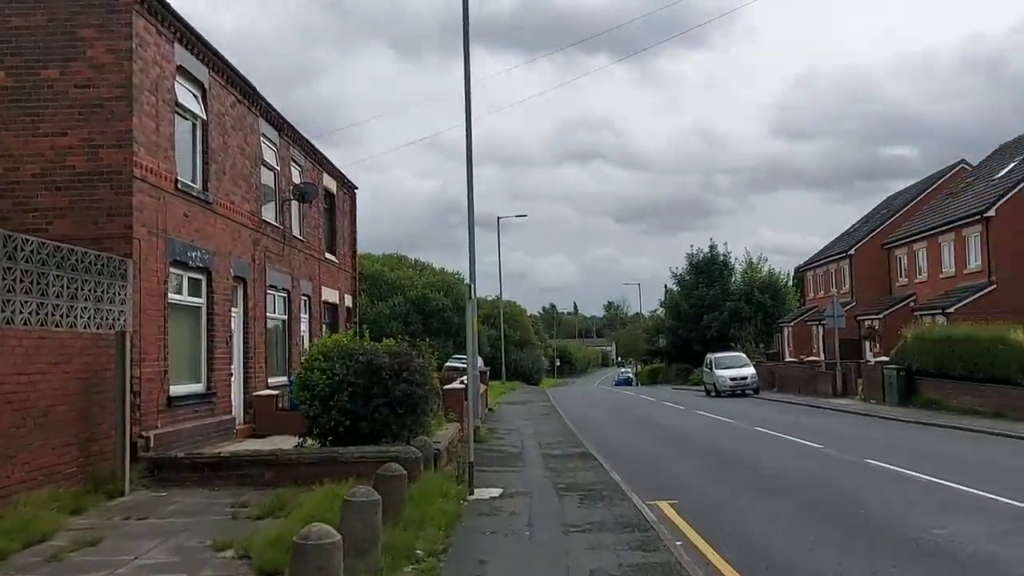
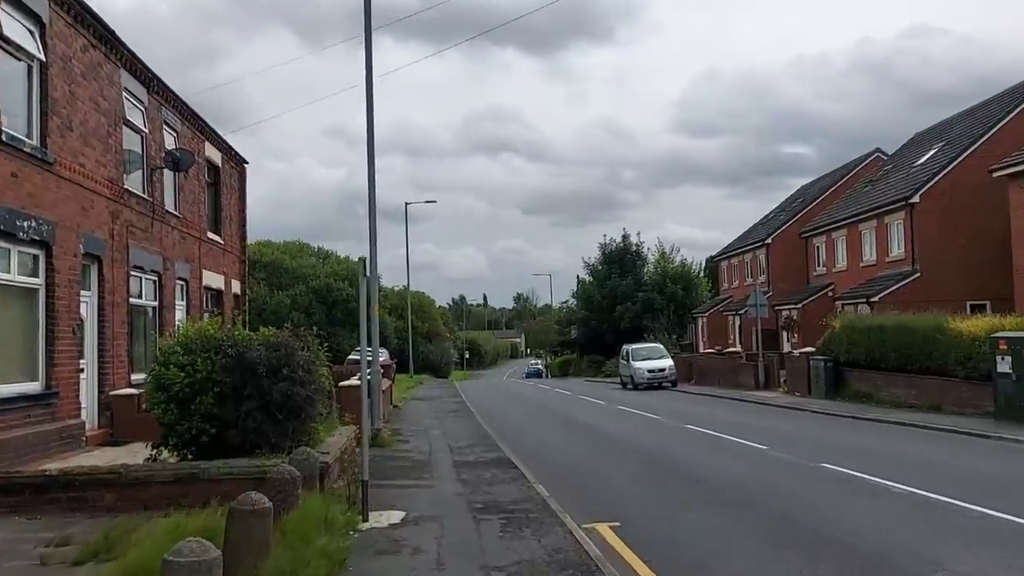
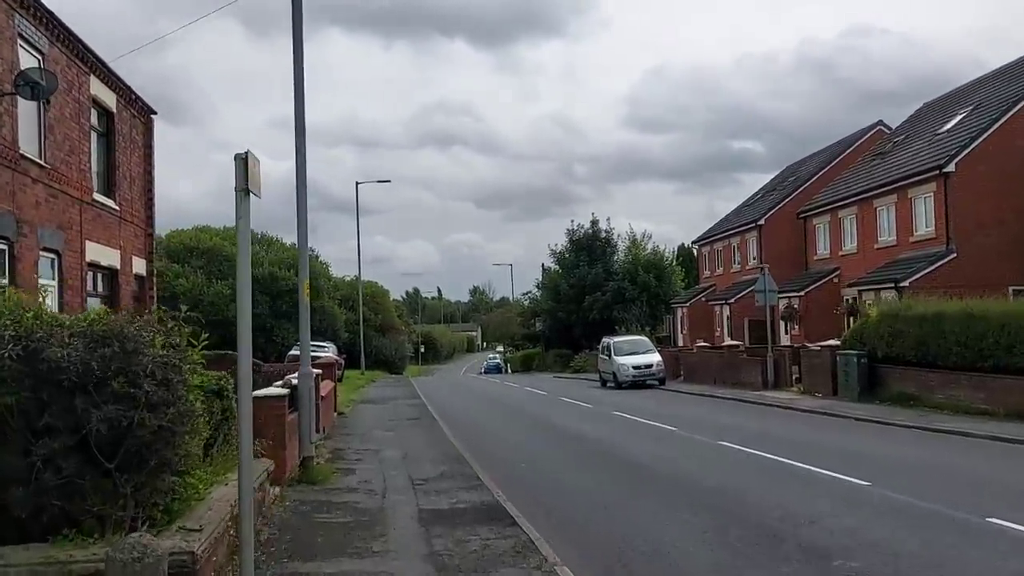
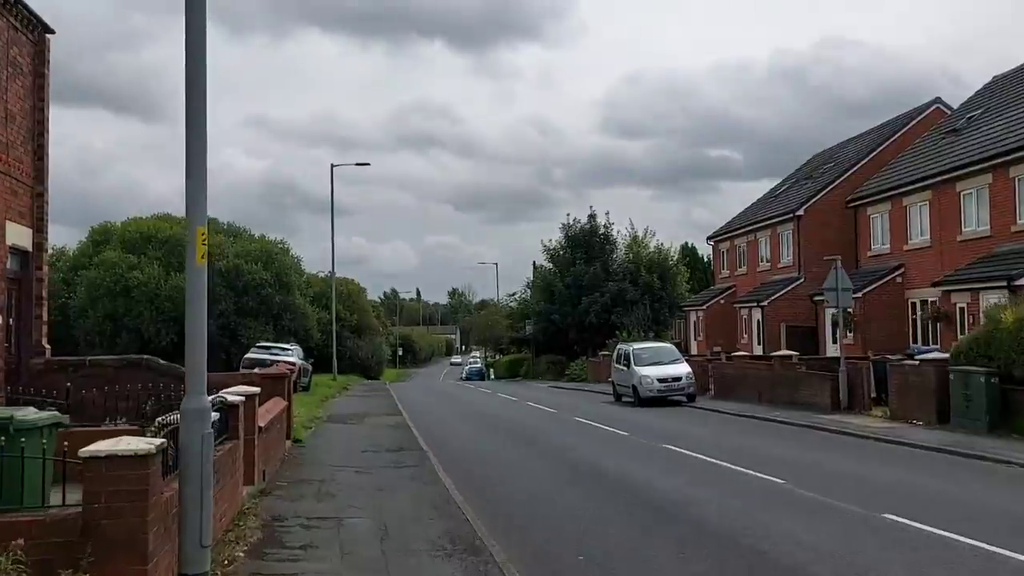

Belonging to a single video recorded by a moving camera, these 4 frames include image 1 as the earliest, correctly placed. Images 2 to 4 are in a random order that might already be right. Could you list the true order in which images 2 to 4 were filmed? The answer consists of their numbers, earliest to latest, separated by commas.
2, 3, 4
